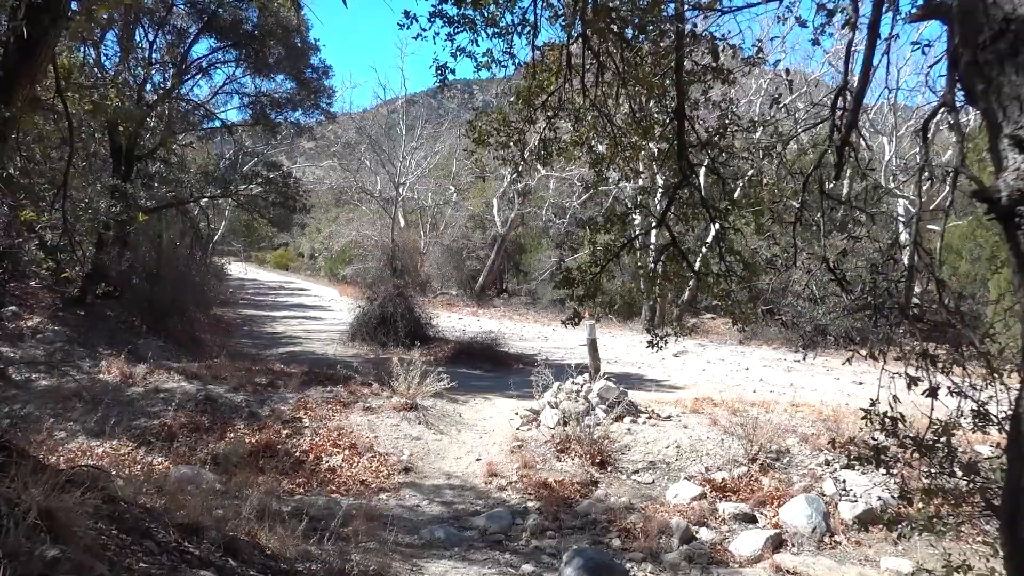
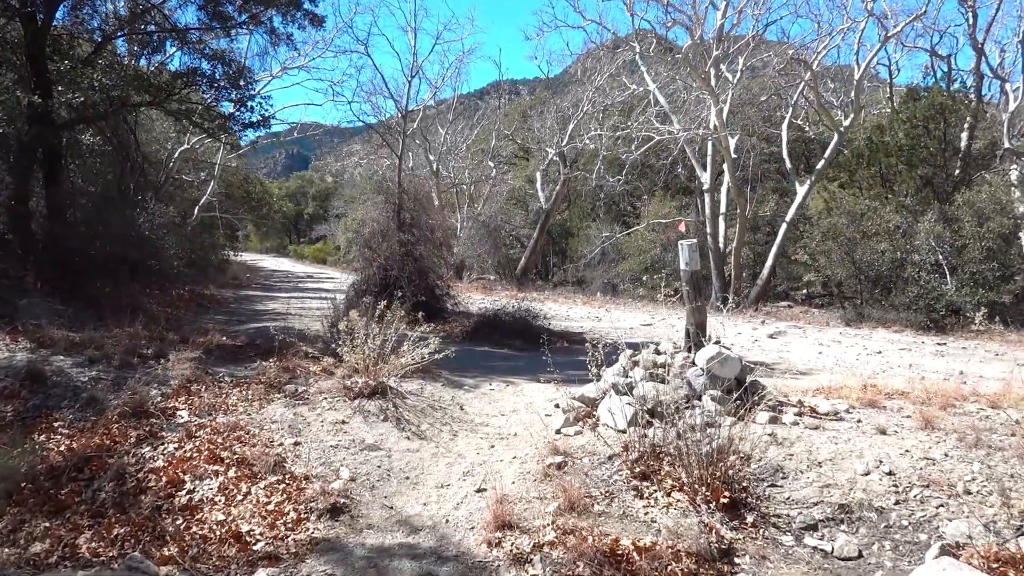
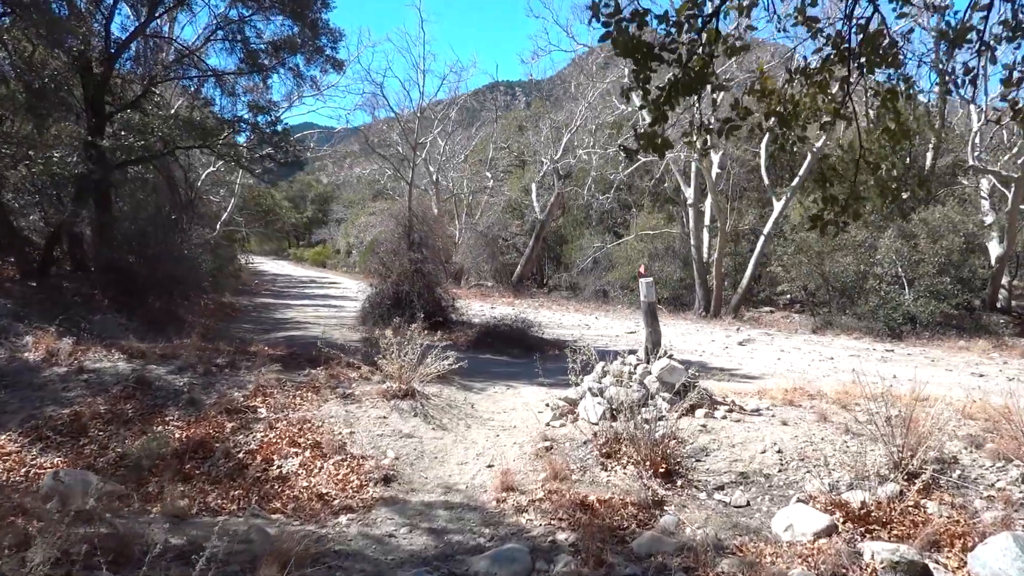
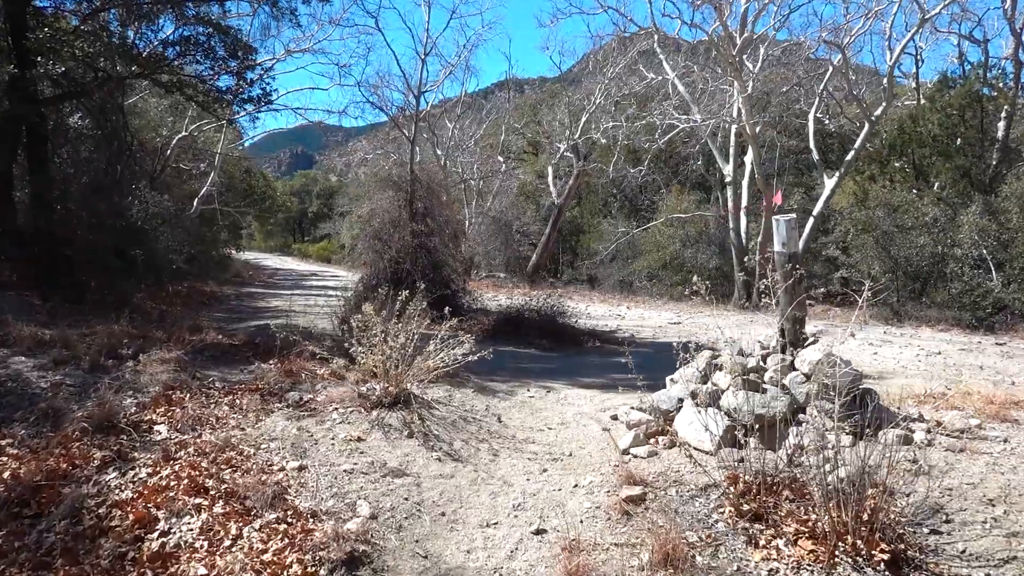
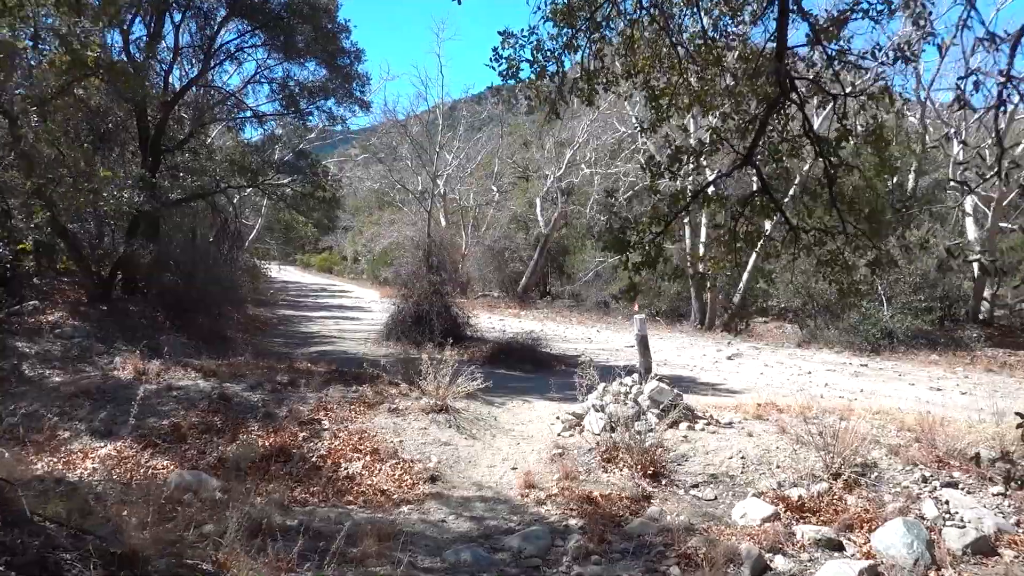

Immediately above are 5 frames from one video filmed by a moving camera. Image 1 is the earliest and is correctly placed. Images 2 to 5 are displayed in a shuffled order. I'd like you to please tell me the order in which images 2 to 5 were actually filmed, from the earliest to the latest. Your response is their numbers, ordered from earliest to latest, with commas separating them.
5, 3, 2, 4
